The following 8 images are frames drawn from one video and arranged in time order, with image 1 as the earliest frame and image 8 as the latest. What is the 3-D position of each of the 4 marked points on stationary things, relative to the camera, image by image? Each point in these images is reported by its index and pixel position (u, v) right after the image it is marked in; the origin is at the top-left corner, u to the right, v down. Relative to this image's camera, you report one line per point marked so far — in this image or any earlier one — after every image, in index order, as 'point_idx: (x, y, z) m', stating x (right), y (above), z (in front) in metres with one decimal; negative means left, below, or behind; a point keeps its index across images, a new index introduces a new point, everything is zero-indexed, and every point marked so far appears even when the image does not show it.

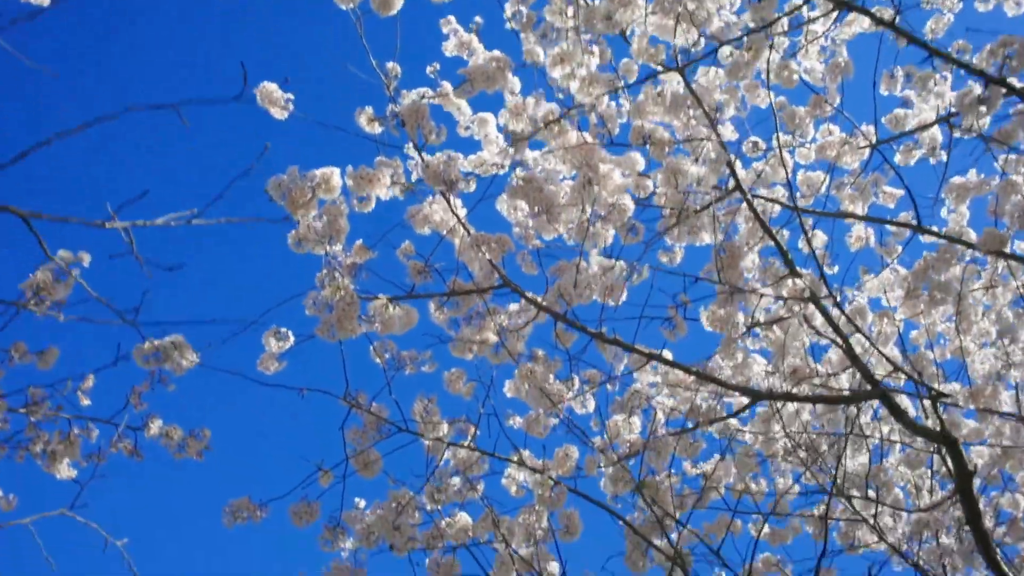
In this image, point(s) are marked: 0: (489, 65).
0: (-0.1, +0.6, +3.3) m
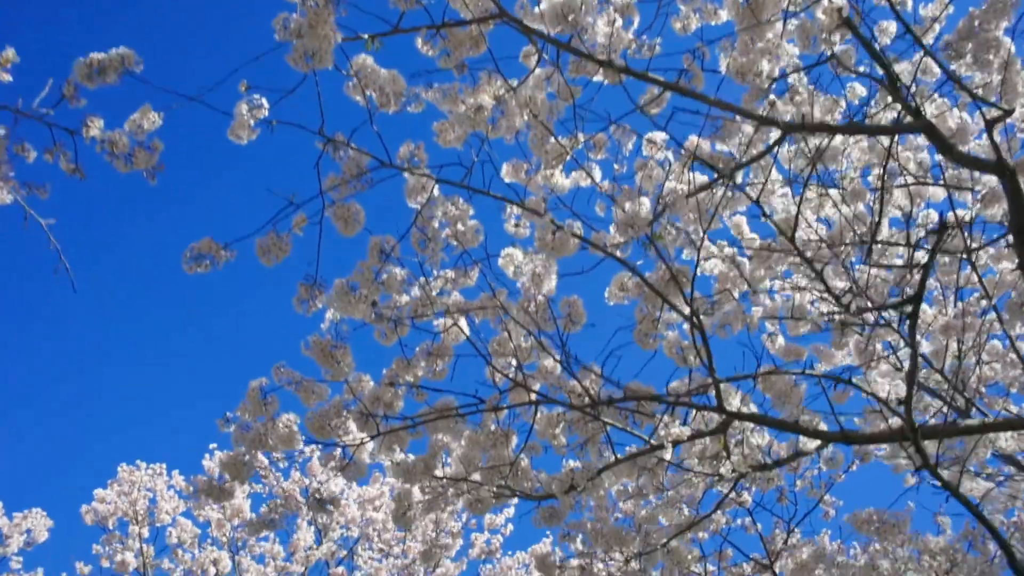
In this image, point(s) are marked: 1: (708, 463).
0: (-0.3, -0.4, +3.7) m
1: (+0.7, -0.7, +3.9) m
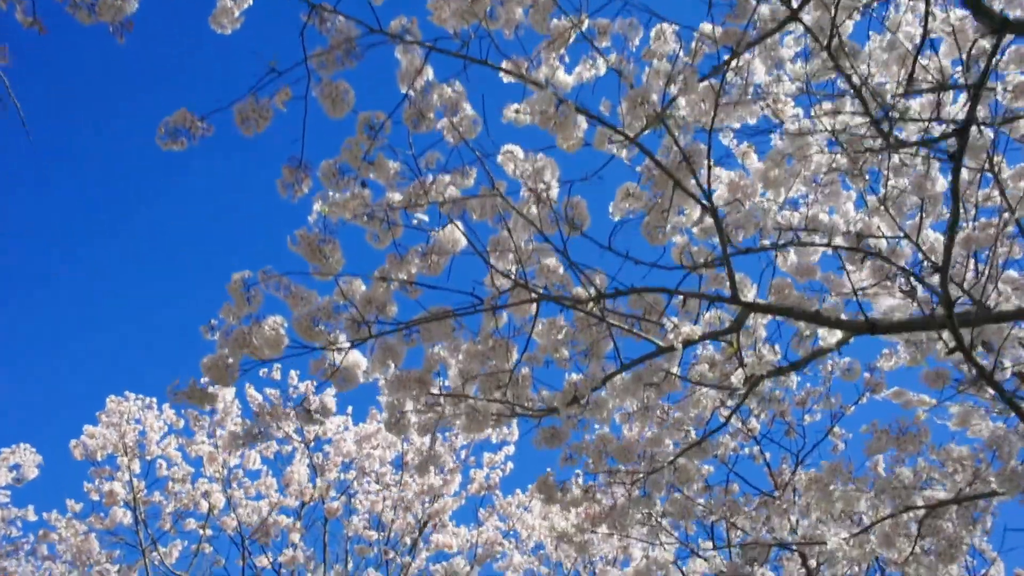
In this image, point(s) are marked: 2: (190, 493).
0: (-0.3, -0.1, +3.5) m
1: (+0.7, -0.3, +3.7) m
2: (-1.9, -1.2, +6.0) m
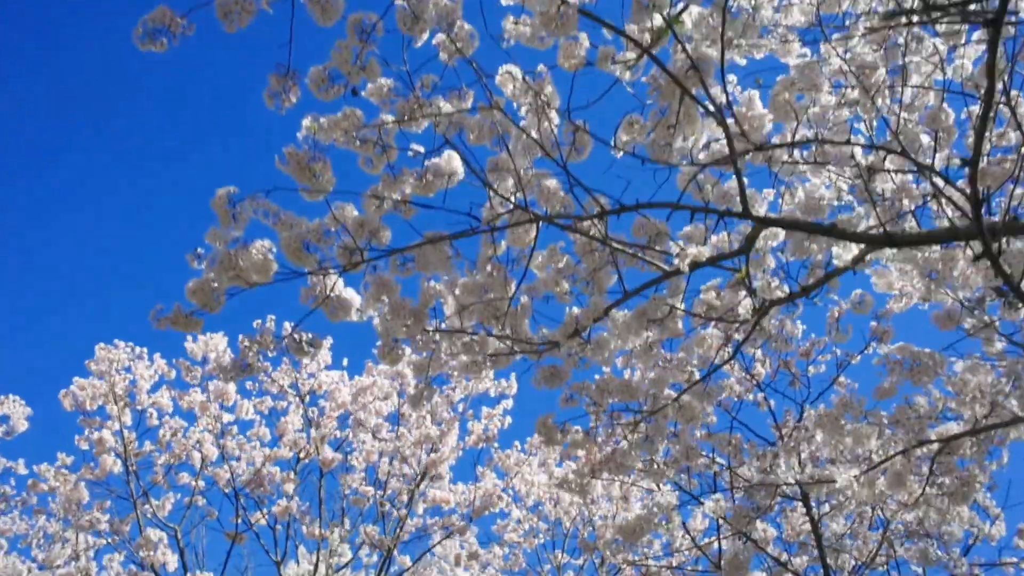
0: (-0.3, +0.1, +3.3) m
1: (+0.7, -0.1, +3.5) m
2: (-1.9, -0.9, +5.9) m
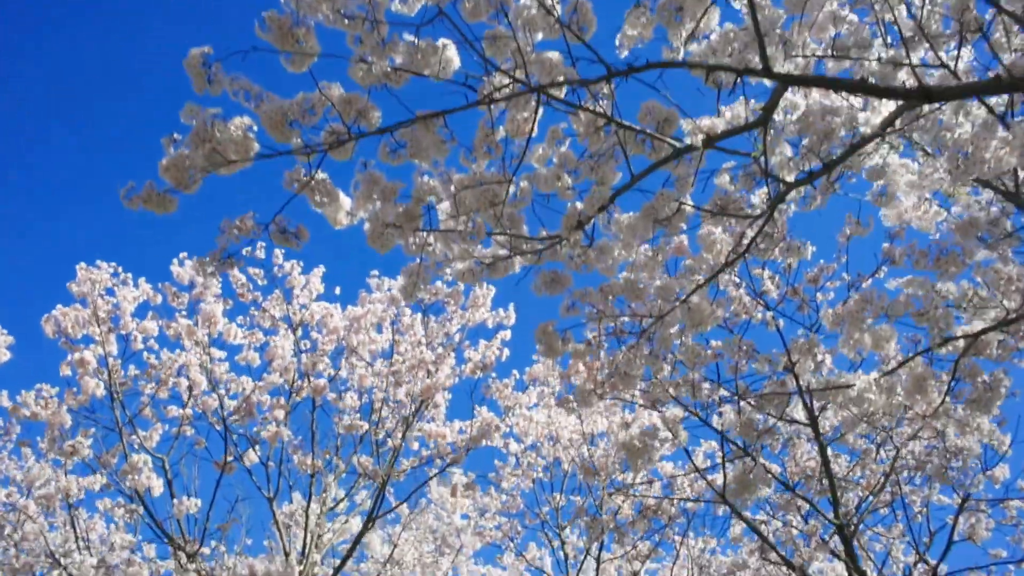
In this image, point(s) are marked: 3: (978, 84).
0: (-0.3, +0.5, +3.1) m
1: (+0.7, +0.3, +3.3) m
2: (-1.9, -0.5, +5.7) m
3: (+1.0, +0.4, +2.3) m
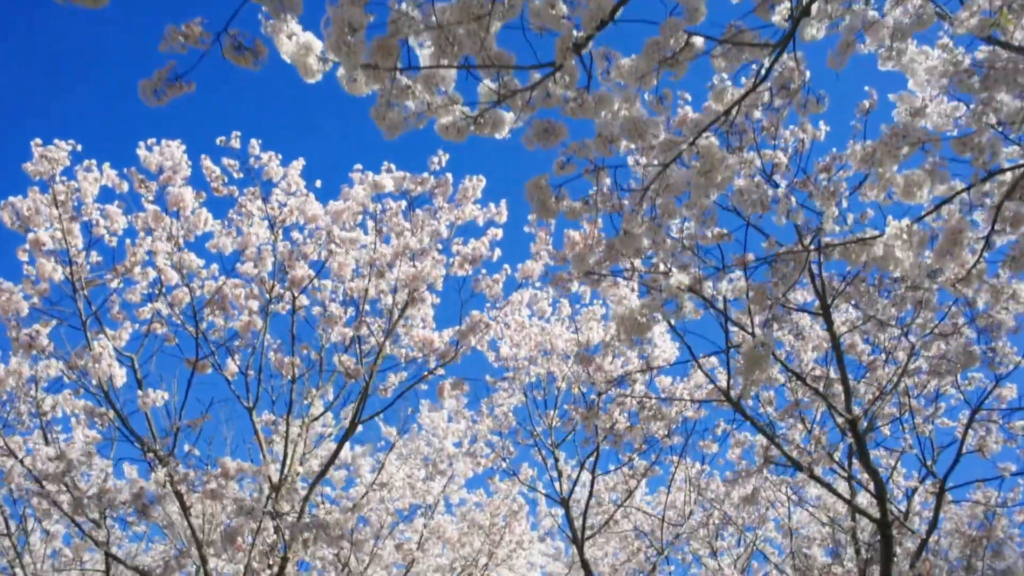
0: (-0.3, +0.9, +2.7) m
1: (+0.7, +0.7, +2.9) m
2: (-1.9, +0.1, +5.3) m
3: (+1.0, +0.9, +1.9) m
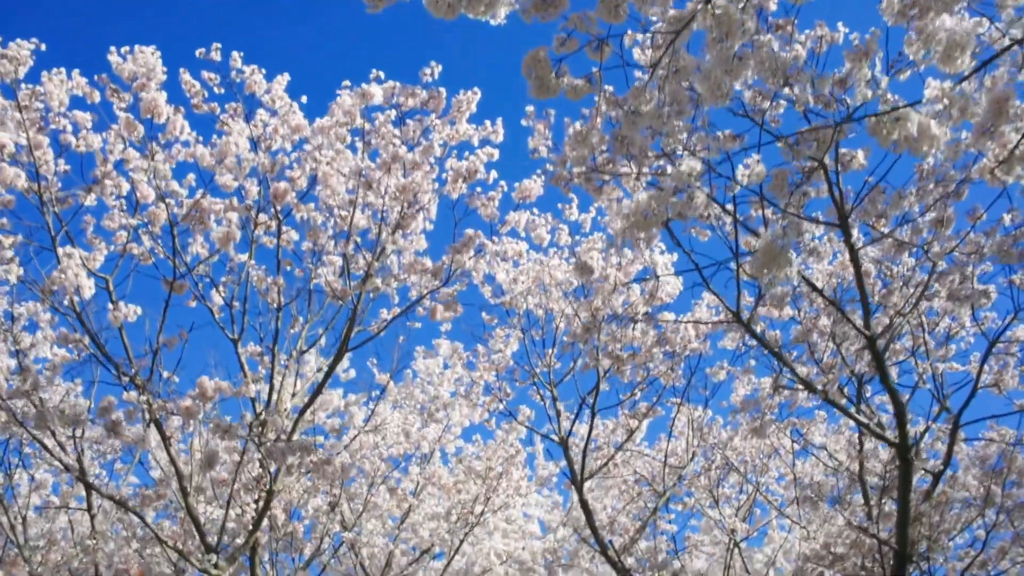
0: (-0.3, +1.2, +2.4) m
1: (+0.7, +1.1, +2.6) m
2: (-1.9, +0.5, +5.0) m
3: (+1.0, +1.2, +1.6) m
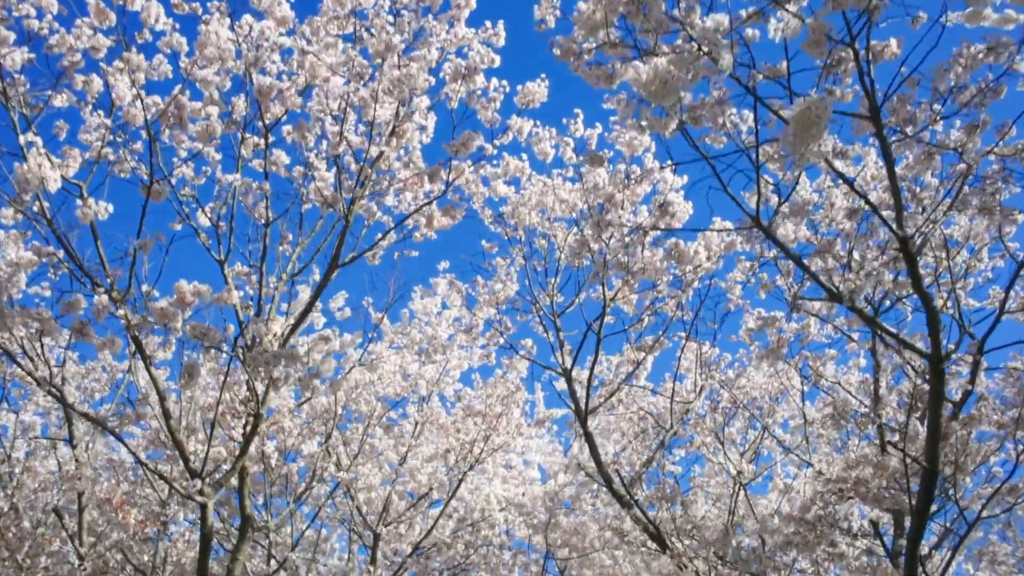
0: (-0.3, +1.6, +2.0) m
1: (+0.7, +1.4, +2.2) m
2: (-1.9, +1.0, +4.7) m
3: (+1.0, +1.5, +1.2) m
